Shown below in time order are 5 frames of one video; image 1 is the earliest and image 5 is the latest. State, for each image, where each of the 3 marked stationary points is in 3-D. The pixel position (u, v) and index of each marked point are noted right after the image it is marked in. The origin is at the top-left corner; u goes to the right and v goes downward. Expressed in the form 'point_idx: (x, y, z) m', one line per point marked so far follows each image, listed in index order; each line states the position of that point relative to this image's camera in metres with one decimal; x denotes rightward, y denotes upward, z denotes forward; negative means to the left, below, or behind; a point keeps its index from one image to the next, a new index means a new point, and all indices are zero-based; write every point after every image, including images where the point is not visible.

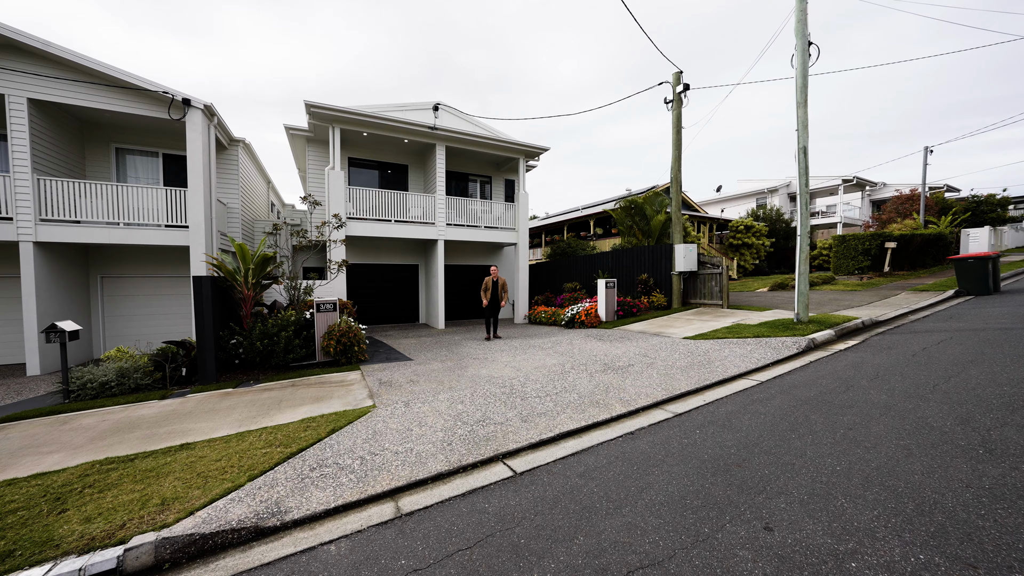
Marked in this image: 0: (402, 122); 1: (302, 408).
0: (-3.5, +5.2, +11.4) m
1: (-2.4, -1.4, +4.1) m
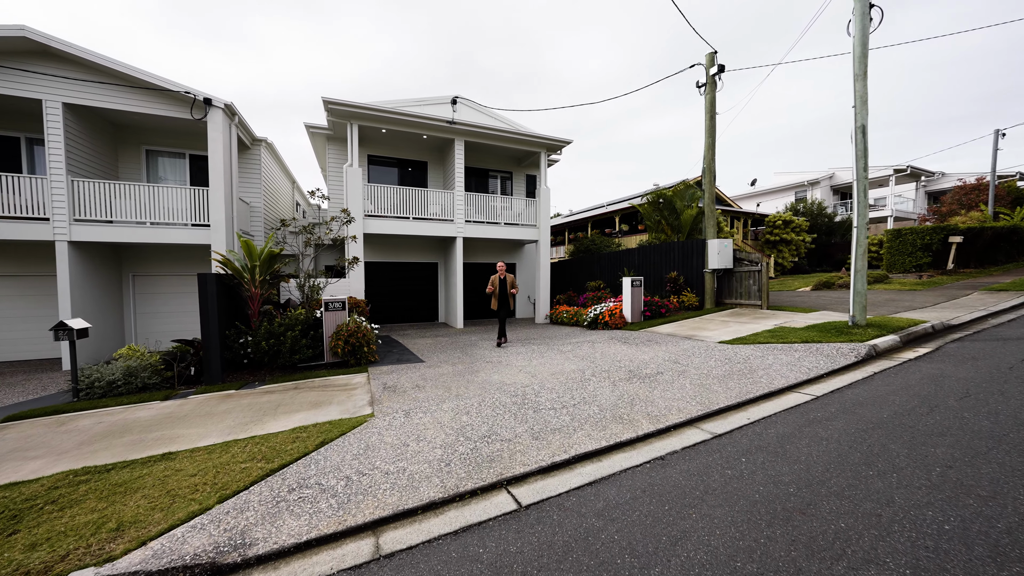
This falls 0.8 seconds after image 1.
0: (-2.8, +5.3, +11.2) m
1: (-2.2, -1.3, +3.8) m
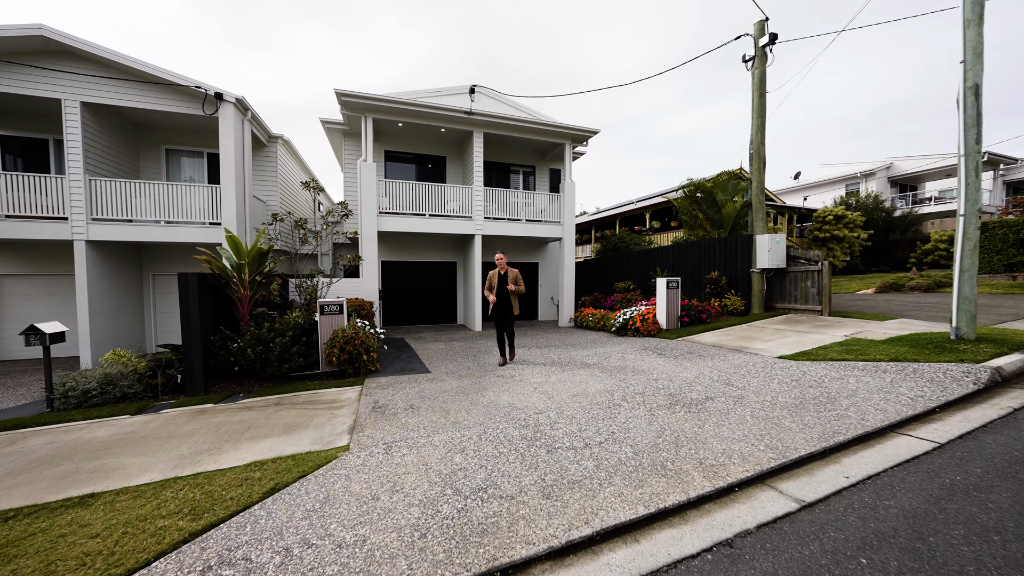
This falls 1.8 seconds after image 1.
0: (-2.2, +5.3, +10.6) m
1: (-2.2, -1.4, +3.2) m
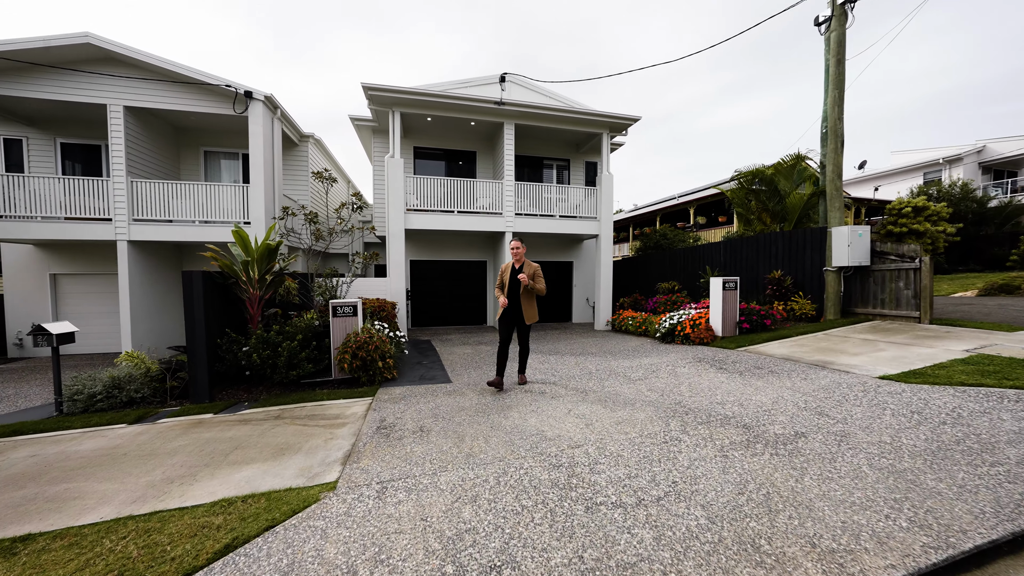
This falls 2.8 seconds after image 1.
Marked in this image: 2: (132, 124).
0: (-1.3, +5.3, +10.1) m
1: (-2.0, -1.4, +2.7) m
2: (-9.7, +4.2, +9.2) m
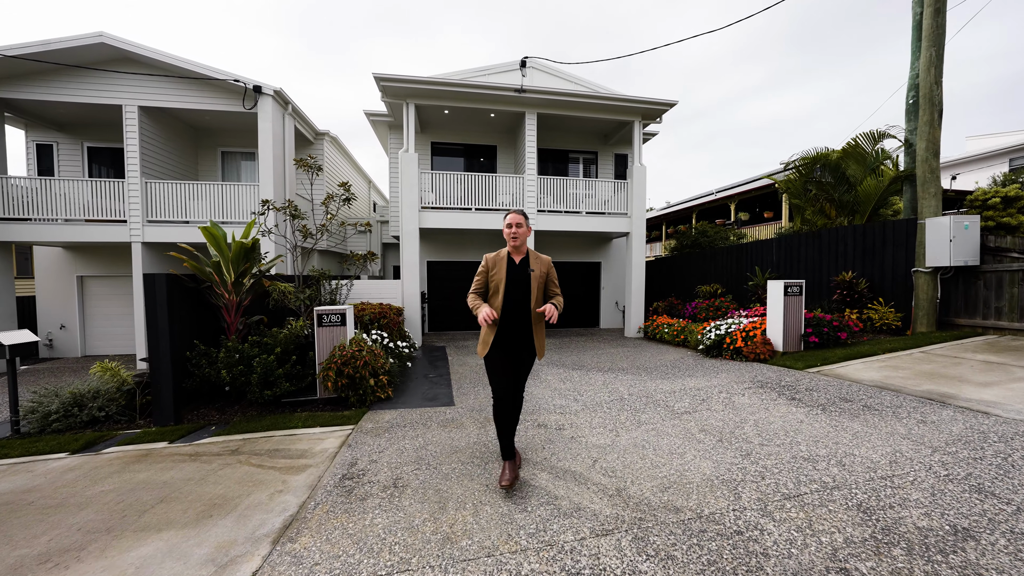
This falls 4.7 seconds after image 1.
0: (-0.7, +5.2, +9.3) m
1: (-2.0, -1.4, +2.0) m
2: (-9.2, +4.1, +9.1) m
